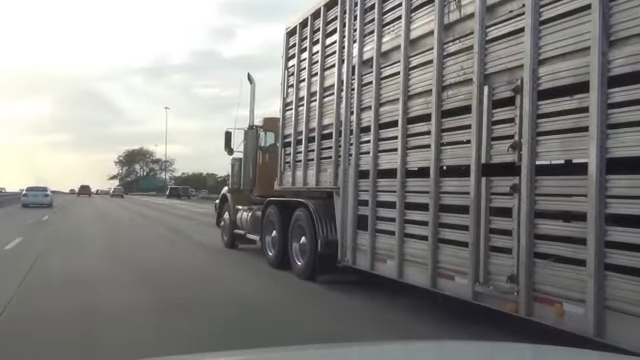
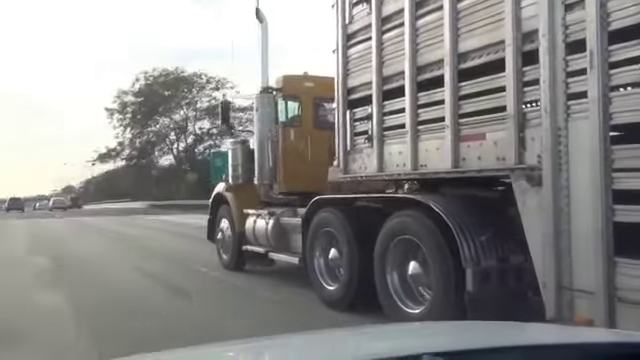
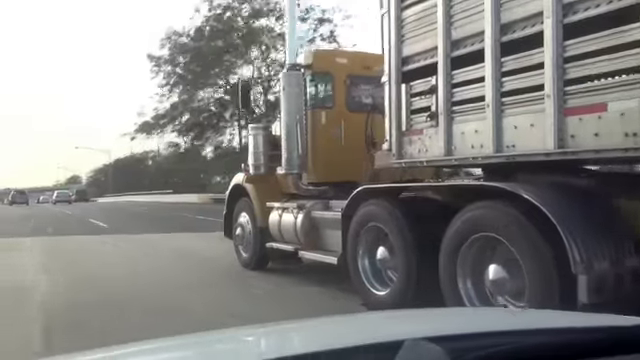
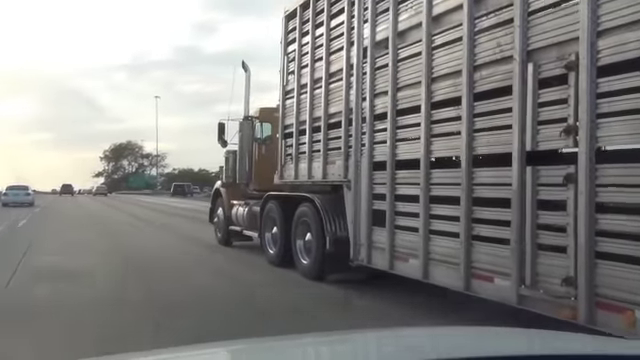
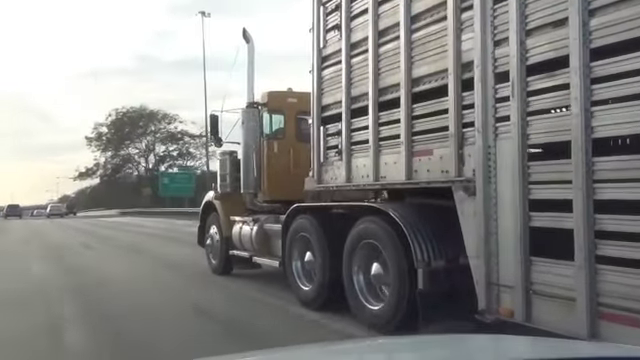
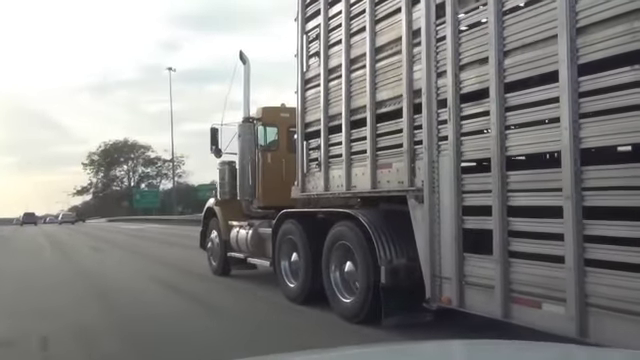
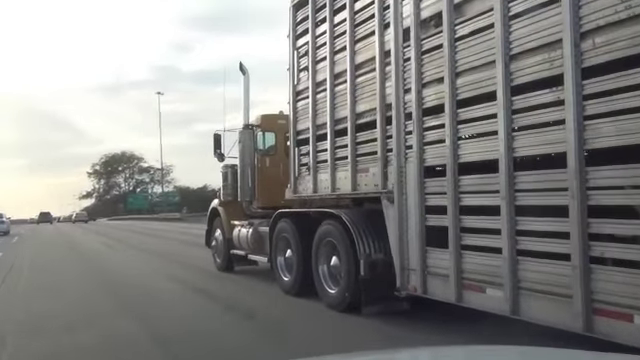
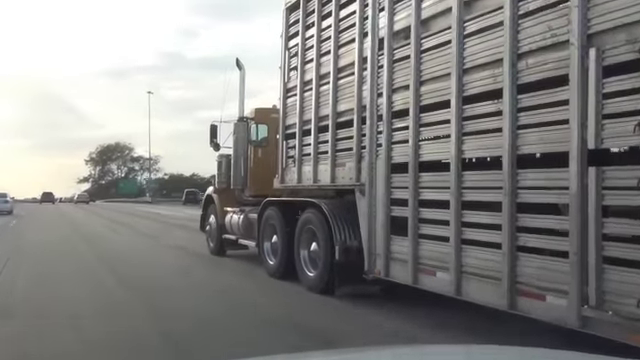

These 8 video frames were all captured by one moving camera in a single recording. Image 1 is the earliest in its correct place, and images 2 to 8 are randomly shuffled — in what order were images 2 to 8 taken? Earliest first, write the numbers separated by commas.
4, 8, 7, 6, 5, 2, 3
